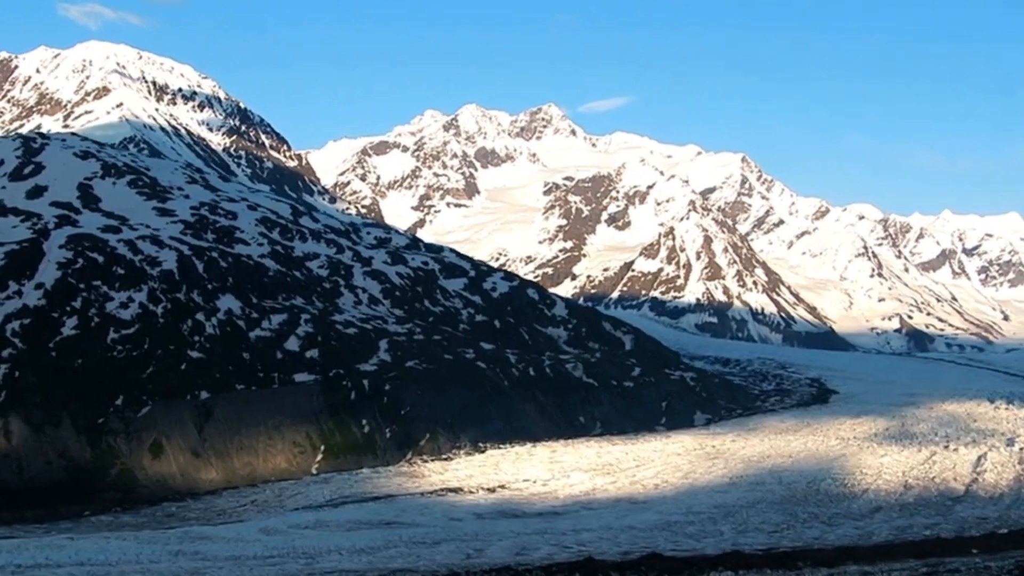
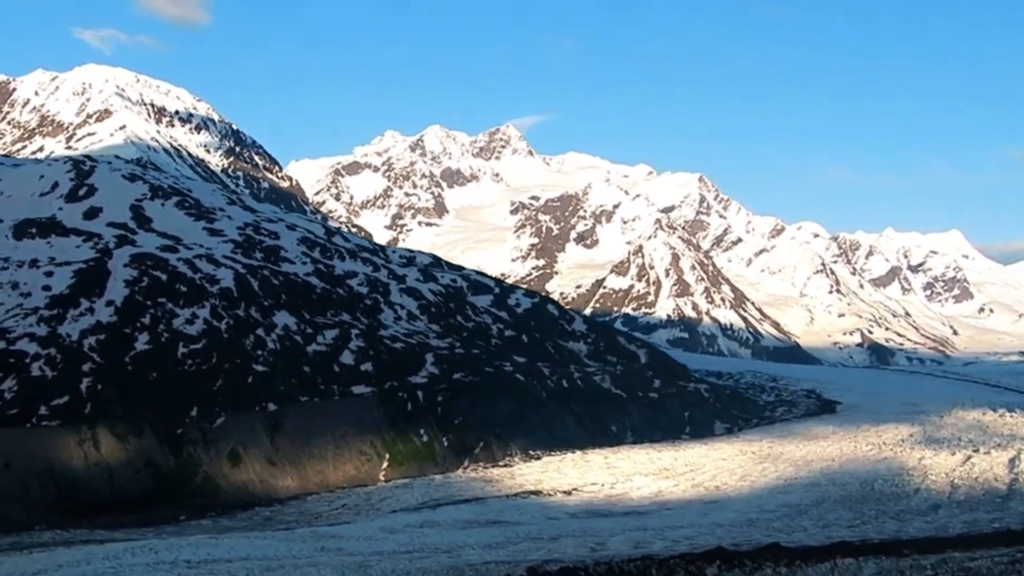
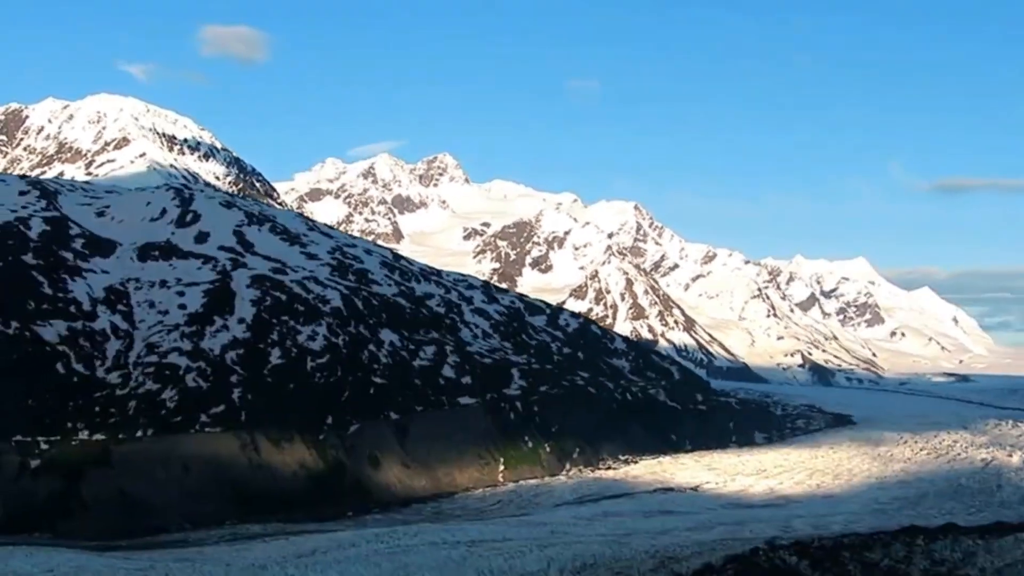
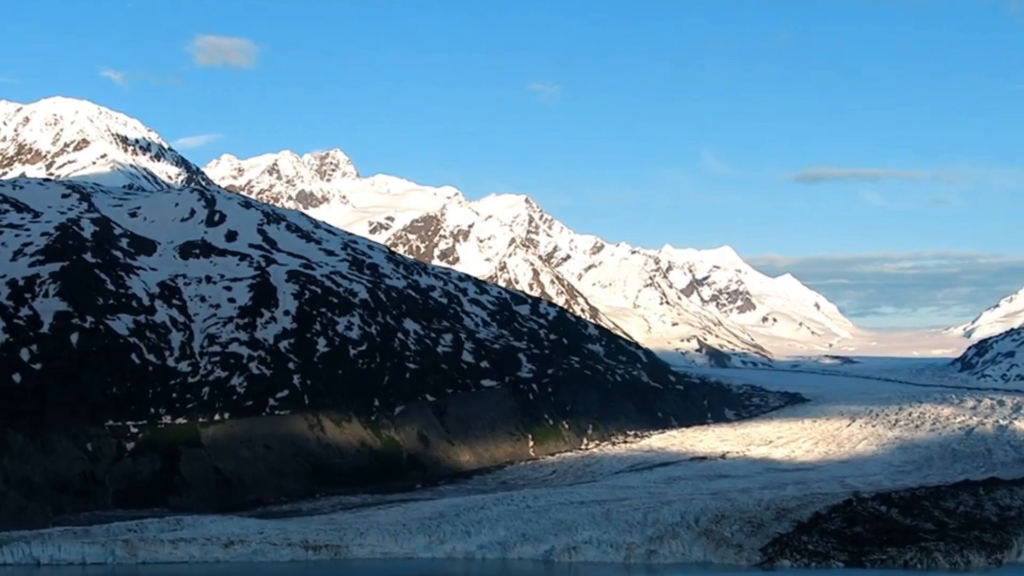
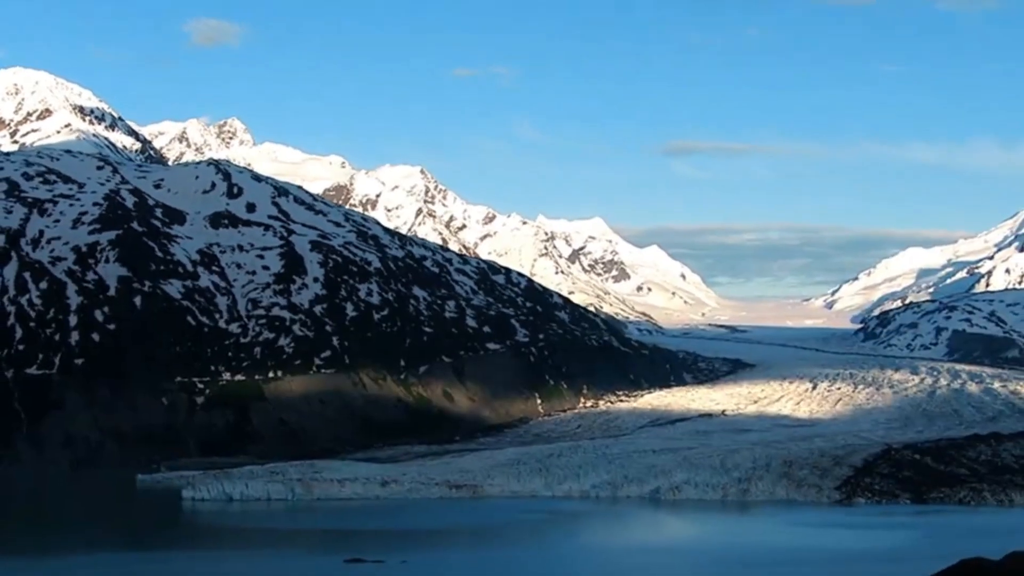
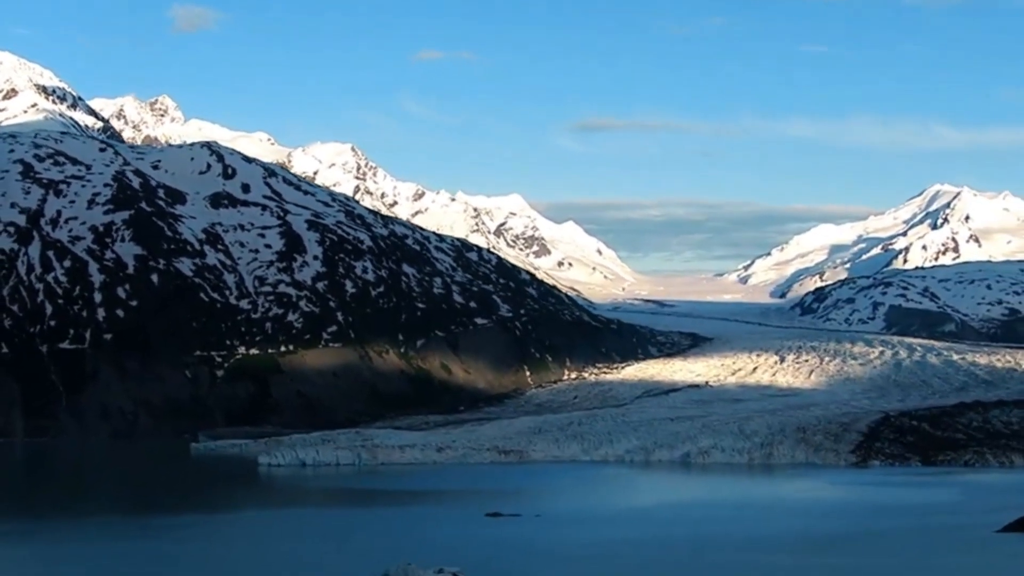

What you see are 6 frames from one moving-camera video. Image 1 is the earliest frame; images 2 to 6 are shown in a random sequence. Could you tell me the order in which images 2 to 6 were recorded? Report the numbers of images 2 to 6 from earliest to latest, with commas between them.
2, 3, 4, 5, 6
